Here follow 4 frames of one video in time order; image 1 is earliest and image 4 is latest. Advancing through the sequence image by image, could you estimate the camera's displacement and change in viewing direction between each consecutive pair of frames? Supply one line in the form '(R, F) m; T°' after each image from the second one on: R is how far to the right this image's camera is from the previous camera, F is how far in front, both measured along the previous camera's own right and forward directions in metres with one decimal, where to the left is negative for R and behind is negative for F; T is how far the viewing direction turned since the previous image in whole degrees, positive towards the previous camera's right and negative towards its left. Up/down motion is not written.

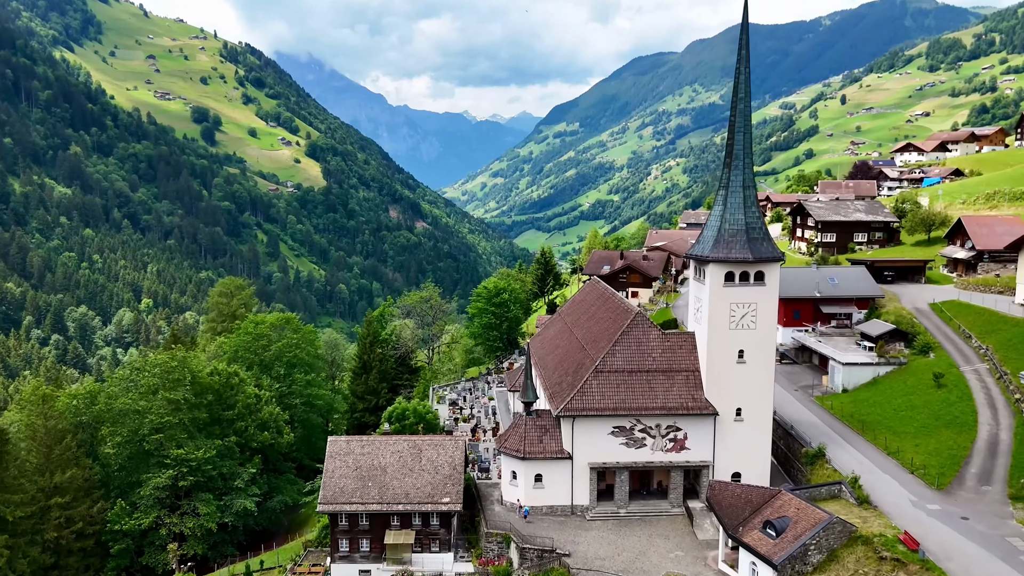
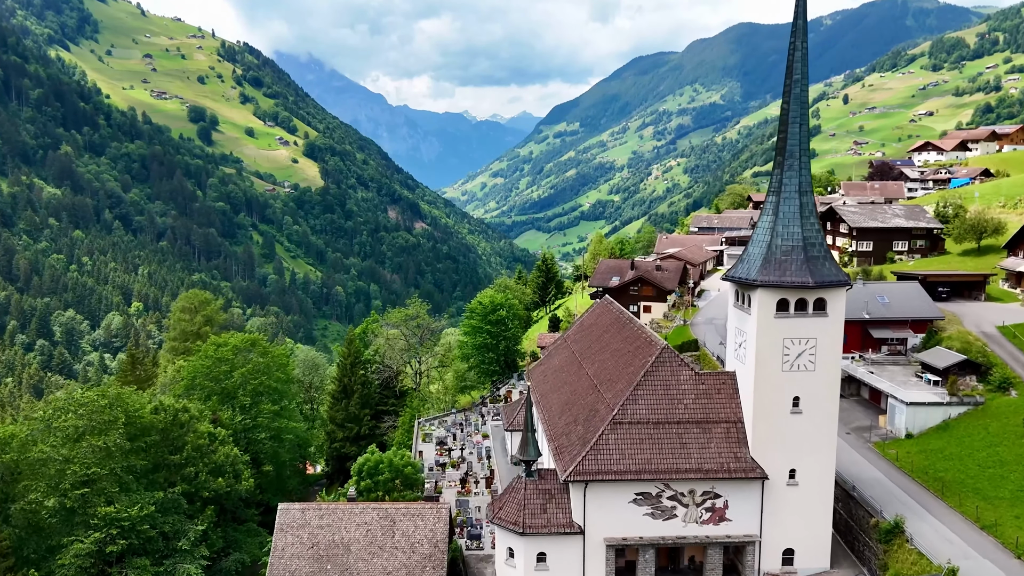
(+0.2, +8.3) m; 0°
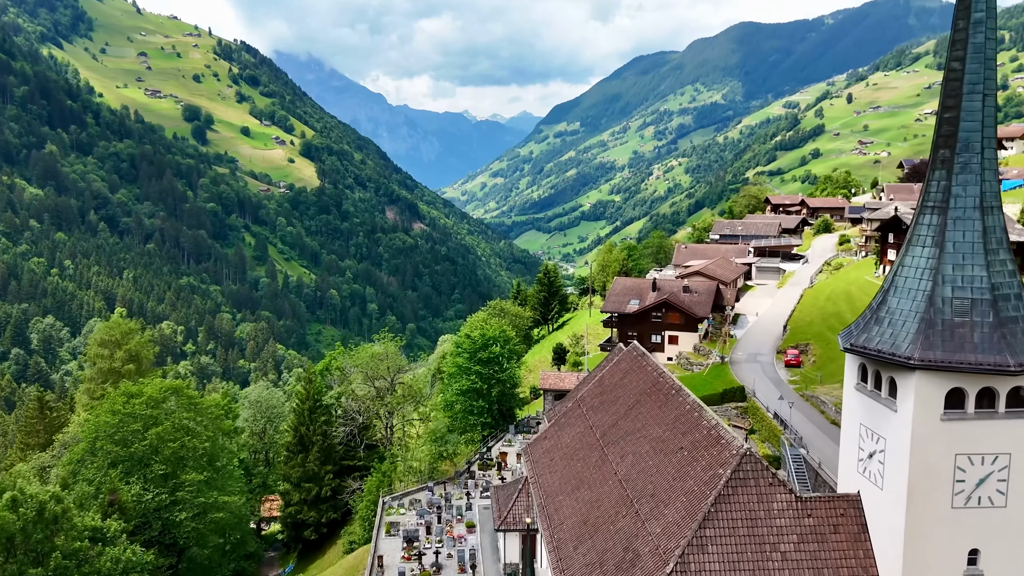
(+0.3, +12.9) m; 0°
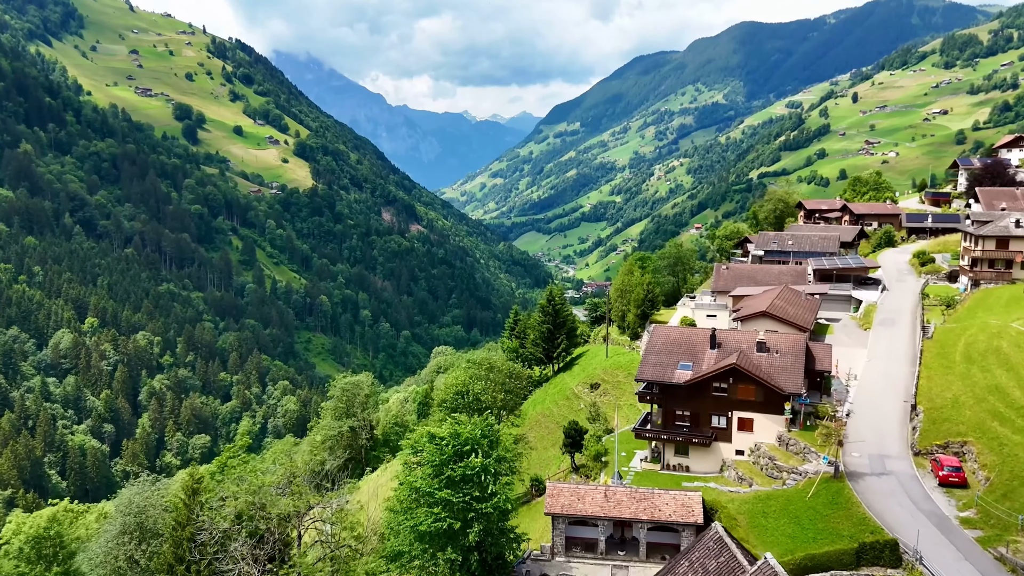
(+0.4, +19.5) m; 0°
